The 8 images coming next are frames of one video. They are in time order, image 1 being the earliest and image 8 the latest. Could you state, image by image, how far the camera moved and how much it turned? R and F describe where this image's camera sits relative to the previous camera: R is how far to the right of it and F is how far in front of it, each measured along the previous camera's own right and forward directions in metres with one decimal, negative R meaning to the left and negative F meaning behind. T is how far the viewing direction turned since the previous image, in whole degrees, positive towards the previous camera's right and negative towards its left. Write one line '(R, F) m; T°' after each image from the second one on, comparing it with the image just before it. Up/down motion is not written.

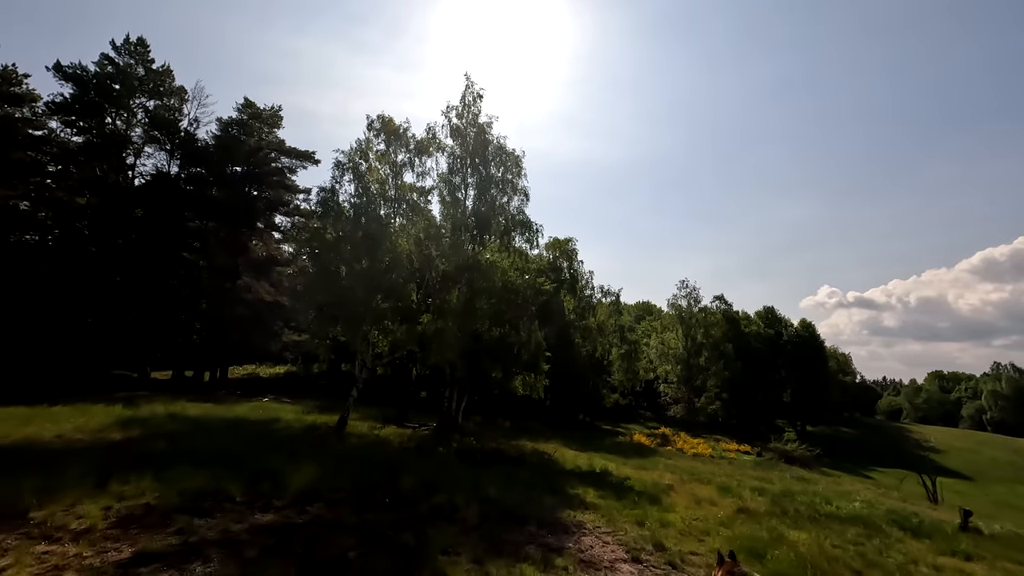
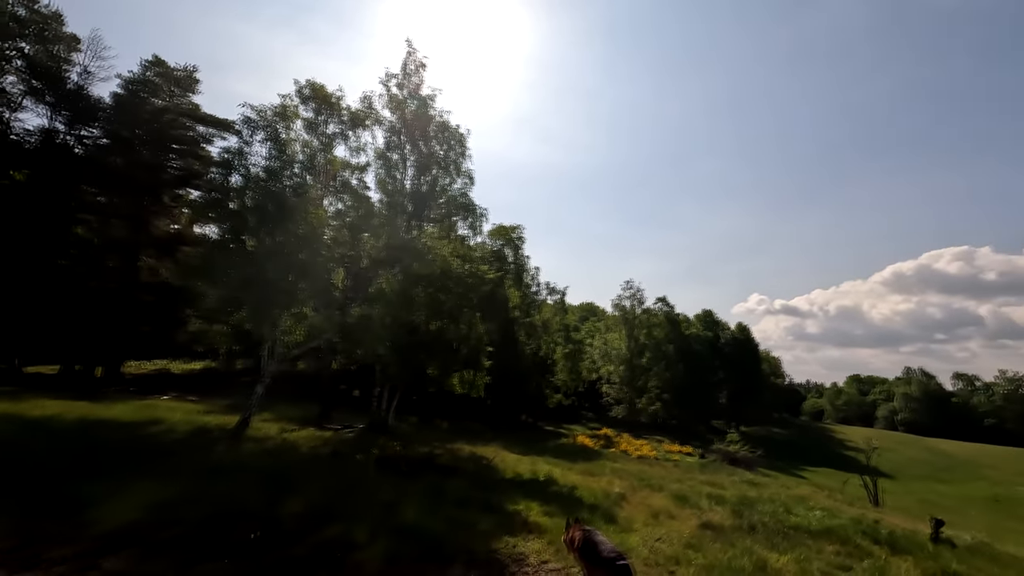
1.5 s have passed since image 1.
(+0.2, +2.3) m; +6°
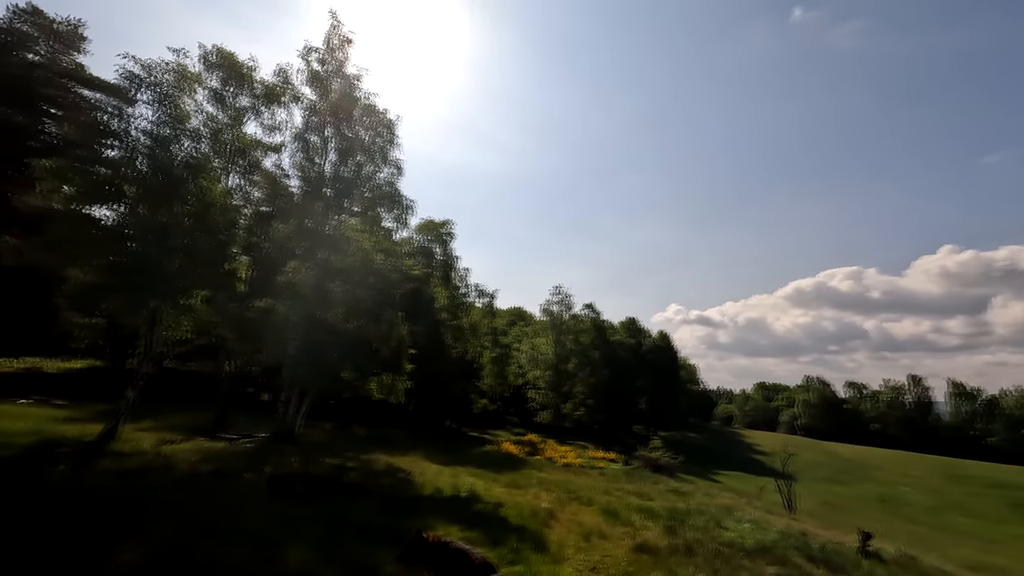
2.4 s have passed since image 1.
(+0.1, +1.4) m; +8°
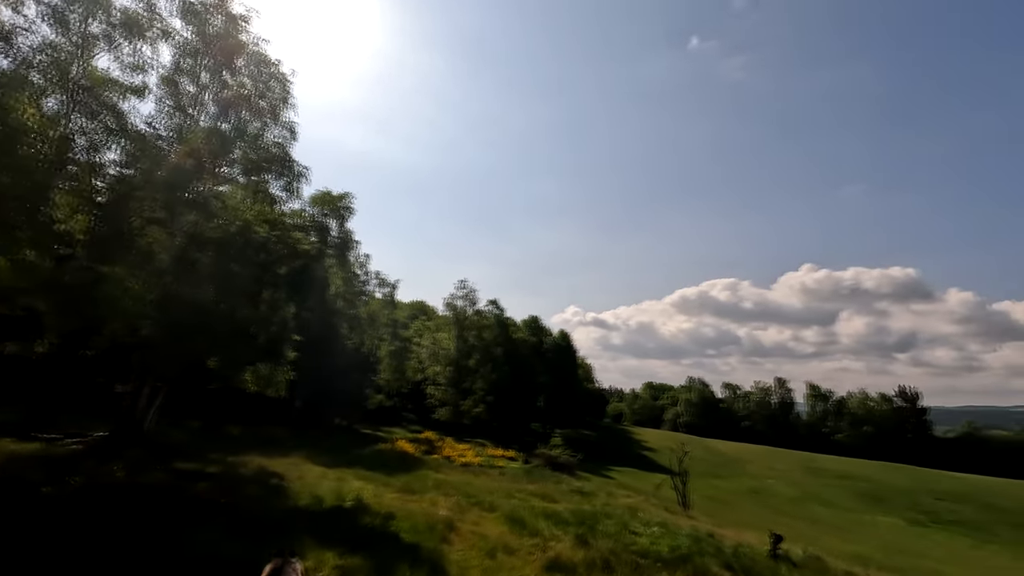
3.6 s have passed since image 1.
(0.0, +1.8) m; +10°
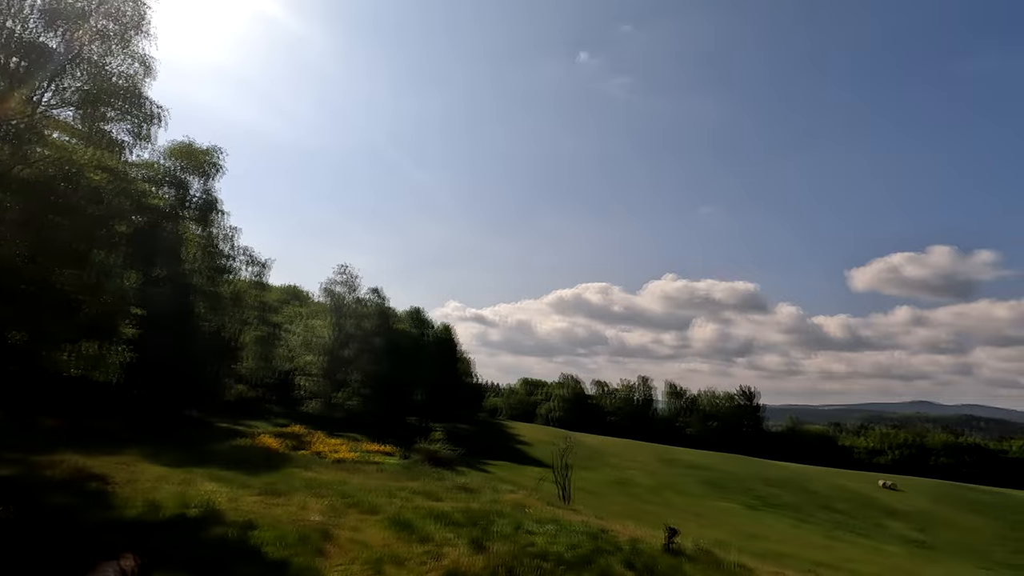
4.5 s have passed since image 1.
(-0.4, +1.3) m; +13°
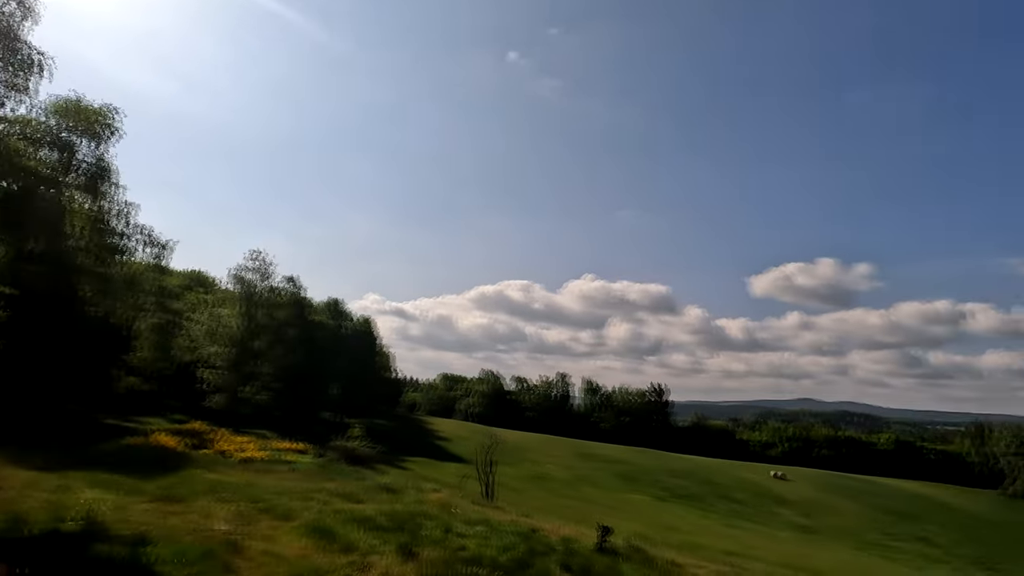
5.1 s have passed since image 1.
(-0.3, +0.6) m; +8°
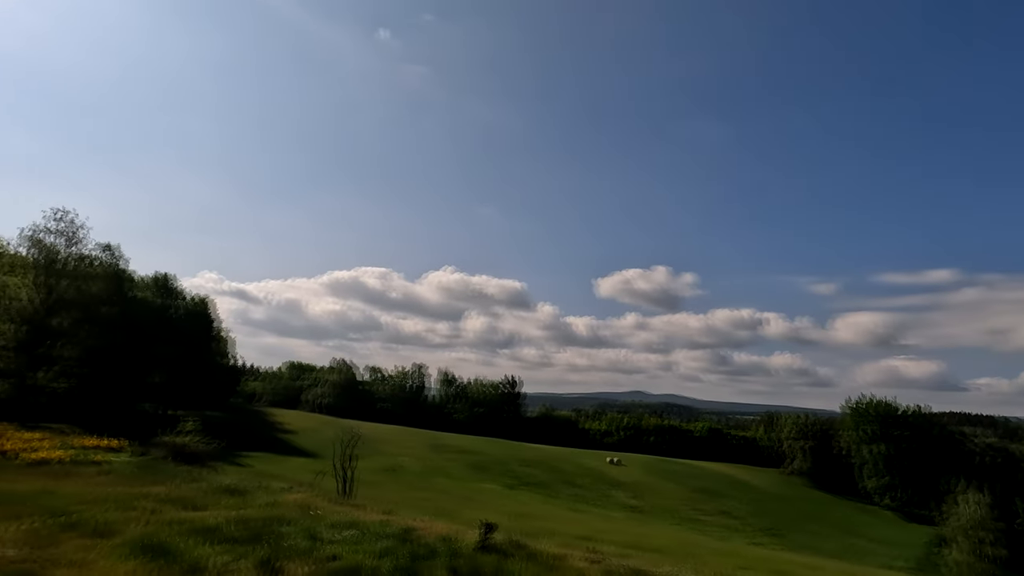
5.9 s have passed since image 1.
(-0.7, +0.9) m; +15°
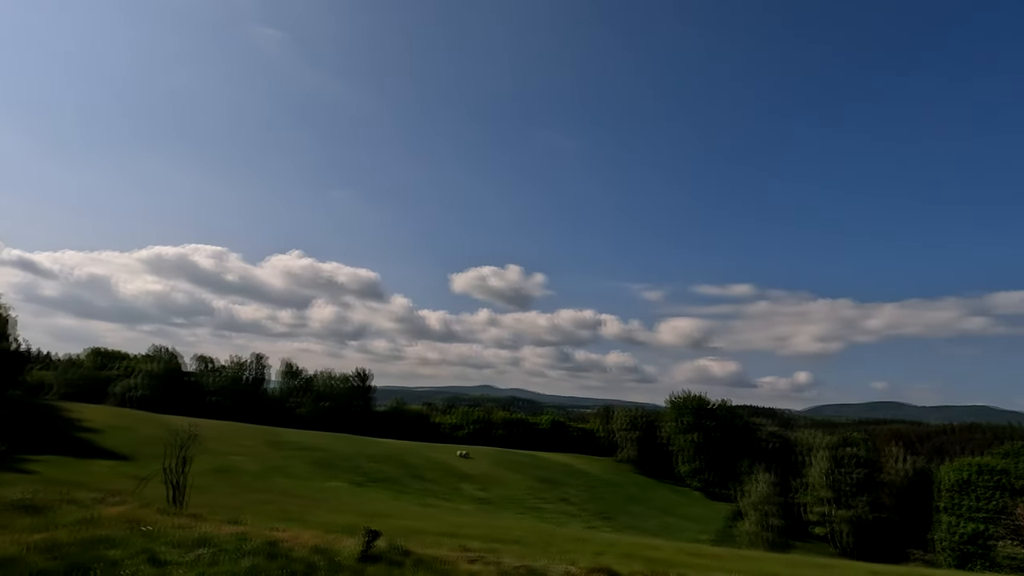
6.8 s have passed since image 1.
(-0.9, +0.7) m; +15°
